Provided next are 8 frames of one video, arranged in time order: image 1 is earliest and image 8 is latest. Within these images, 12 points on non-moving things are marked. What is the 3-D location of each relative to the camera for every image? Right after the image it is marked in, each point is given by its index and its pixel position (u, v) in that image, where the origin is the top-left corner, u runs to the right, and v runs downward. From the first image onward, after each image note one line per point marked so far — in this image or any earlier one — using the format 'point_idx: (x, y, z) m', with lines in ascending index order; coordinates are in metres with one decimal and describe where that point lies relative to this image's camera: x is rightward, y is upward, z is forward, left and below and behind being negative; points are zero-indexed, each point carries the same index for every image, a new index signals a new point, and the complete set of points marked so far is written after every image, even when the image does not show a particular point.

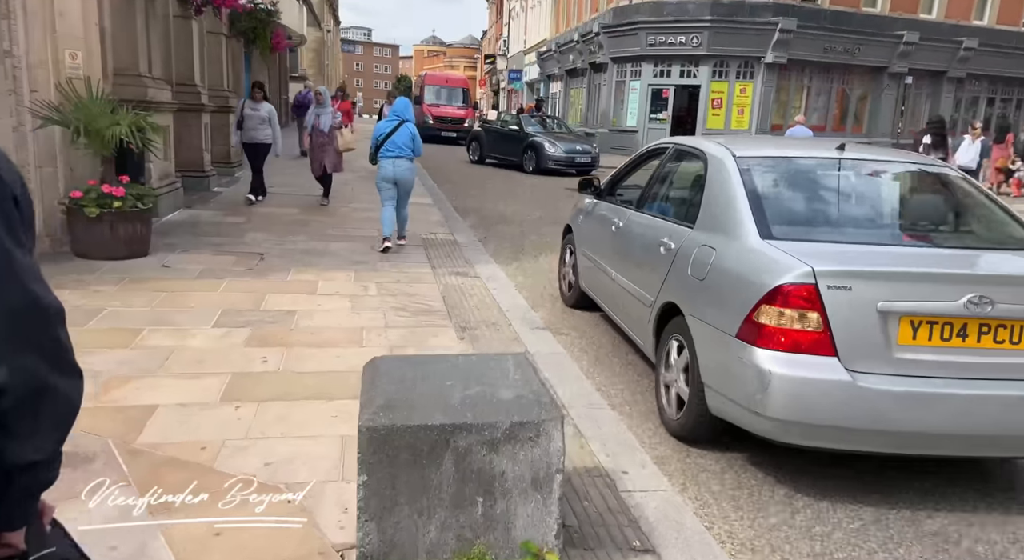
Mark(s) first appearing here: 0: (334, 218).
0: (-2.5, +0.9, +9.4) m
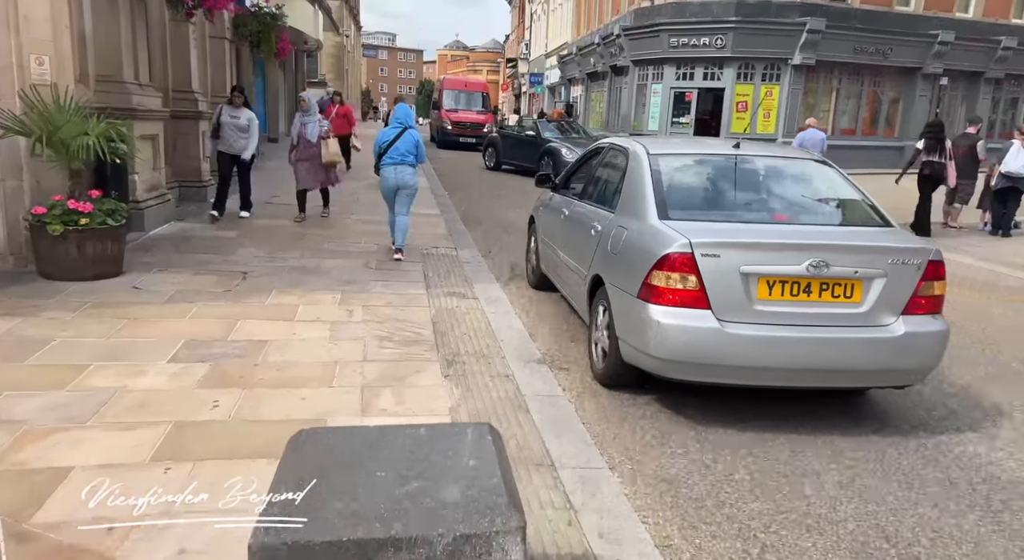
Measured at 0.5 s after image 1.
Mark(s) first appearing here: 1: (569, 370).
0: (-2.4, +0.7, +9.0) m
1: (+0.4, -0.6, +4.8) m
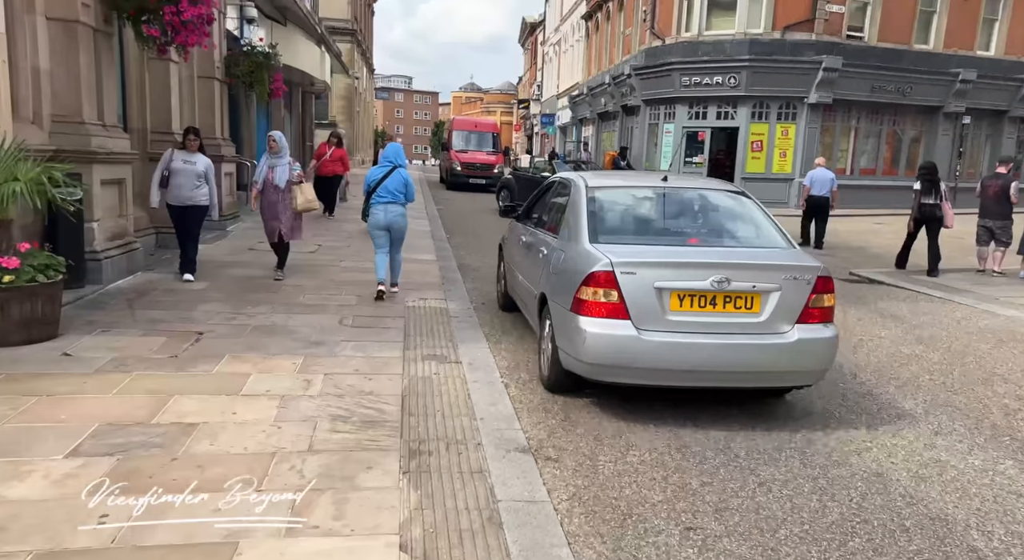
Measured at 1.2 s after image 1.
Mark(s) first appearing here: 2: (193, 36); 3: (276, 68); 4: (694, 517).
0: (-2.4, 0.0, +8.3) m
1: (+0.3, -1.1, +4.0) m
2: (-3.2, +2.4, +6.7) m
3: (-4.2, +3.8, +12.0) m
4: (+0.9, -1.2, +3.4) m
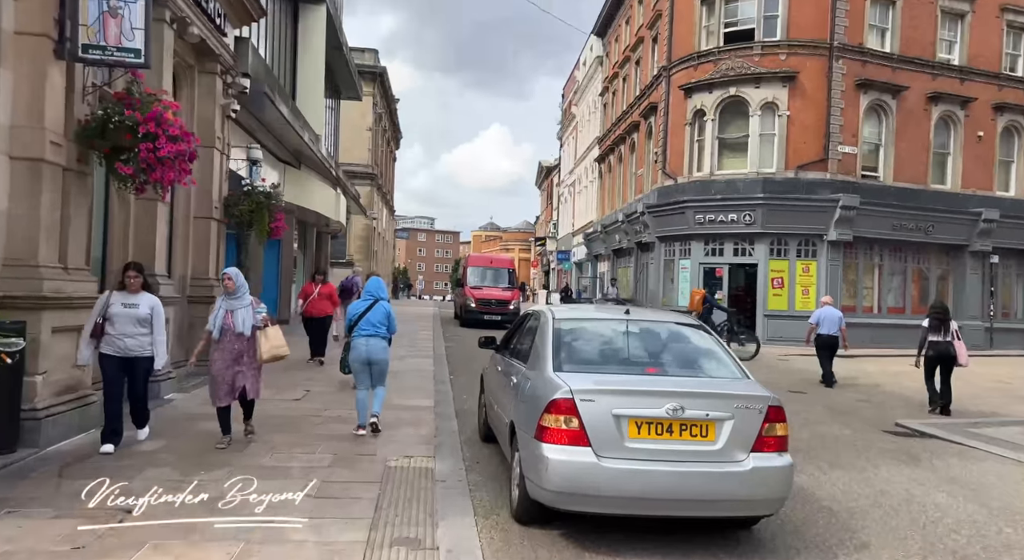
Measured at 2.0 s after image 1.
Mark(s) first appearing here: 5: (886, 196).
0: (-2.4, -1.7, +7.3) m
1: (+0.1, -1.9, +2.9) m
2: (-3.2, +1.0, +6.3) m
3: (-4.1, +1.3, +11.8) m
4: (+0.8, -1.9, +2.2) m
5: (+11.0, +2.5, +19.8) m
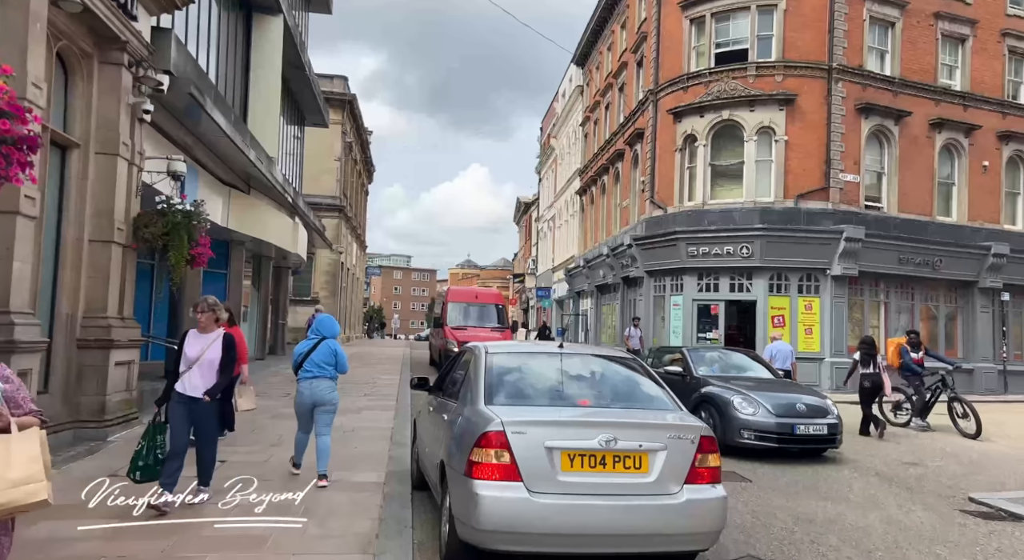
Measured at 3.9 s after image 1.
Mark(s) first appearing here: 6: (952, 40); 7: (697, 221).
0: (-2.7, -2.0, +5.2) m
1: (+0.1, -2.0, +0.8) m
2: (-3.4, +0.7, +4.3) m
3: (-4.4, +0.7, +9.8) m
4: (+0.7, -1.9, +0.2) m
5: (+10.3, +1.4, +18.4) m
6: (+12.7, +7.1, +19.5) m
7: (+5.2, +1.6, +18.8) m
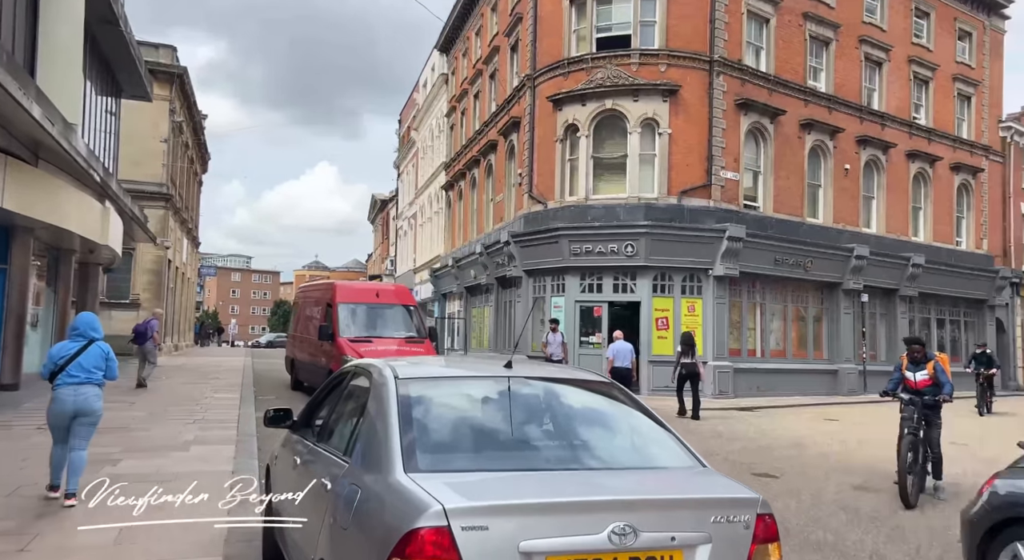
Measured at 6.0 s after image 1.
0: (-2.9, -1.9, +2.6) m
1: (+0.7, -1.9, -1.1) m
2: (-3.4, +0.8, +1.6) m
3: (-5.6, +0.8, +6.6) m
4: (+1.5, -1.8, -1.6) m
5: (+6.9, +1.4, +18.2) m
6: (+9.0, +7.0, +20.0) m
7: (+1.8, +1.6, +17.5) m
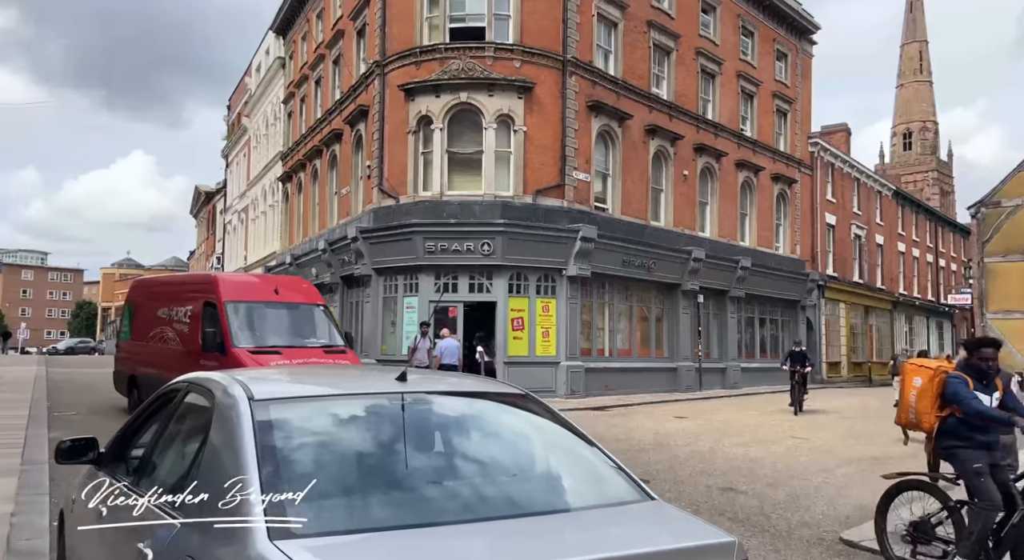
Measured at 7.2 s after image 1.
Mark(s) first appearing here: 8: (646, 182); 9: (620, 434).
0: (-3.0, -1.9, +1.1) m
1: (+1.4, -1.8, -1.7) m
2: (-3.3, +0.9, 0.0) m
3: (-6.6, +0.9, +4.4) m
4: (+2.2, -1.8, -1.9) m
5: (+2.9, +1.4, +18.6) m
6: (+4.6, +7.0, +20.8) m
7: (-1.9, +1.7, +16.7) m
8: (+4.0, +2.9, +20.0) m
9: (+2.0, -2.8, +12.3) m
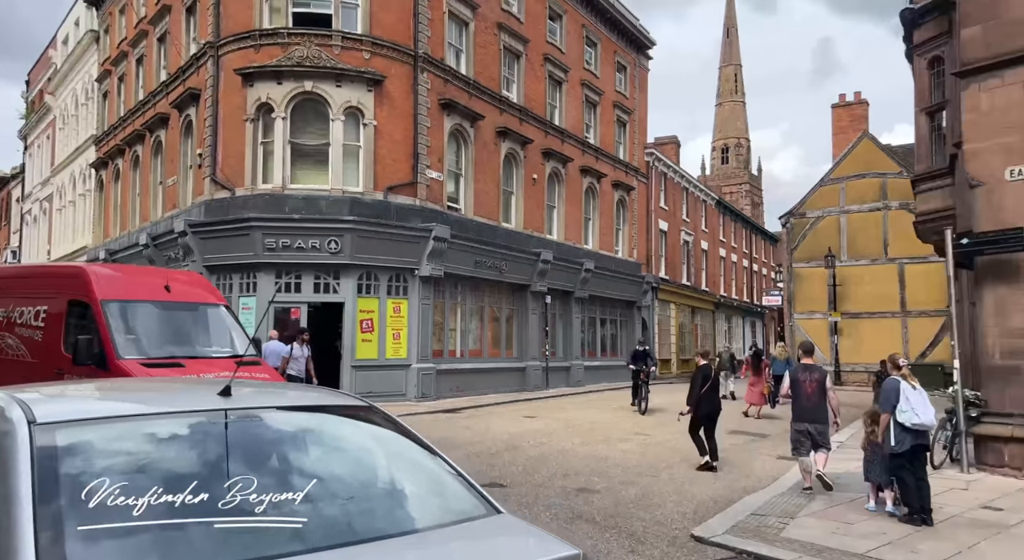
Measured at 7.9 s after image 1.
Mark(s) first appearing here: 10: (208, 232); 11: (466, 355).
0: (-3.0, -1.8, +0.1) m
1: (+1.9, -1.8, -1.6) m
2: (-3.0, +0.9, -1.1) m
3: (-7.2, +0.9, +2.5) m
4: (+2.7, -1.8, -1.7) m
5: (-1.2, +1.4, +18.5) m
6: (0.0, +7.0, +21.0) m
7: (-5.4, +1.7, +15.5) m
8: (-0.4, +2.9, +20.1) m
9: (-0.7, -2.8, +12.1) m
10: (-7.2, +1.1, +16.0) m
11: (-1.2, -2.1, +18.8) m
